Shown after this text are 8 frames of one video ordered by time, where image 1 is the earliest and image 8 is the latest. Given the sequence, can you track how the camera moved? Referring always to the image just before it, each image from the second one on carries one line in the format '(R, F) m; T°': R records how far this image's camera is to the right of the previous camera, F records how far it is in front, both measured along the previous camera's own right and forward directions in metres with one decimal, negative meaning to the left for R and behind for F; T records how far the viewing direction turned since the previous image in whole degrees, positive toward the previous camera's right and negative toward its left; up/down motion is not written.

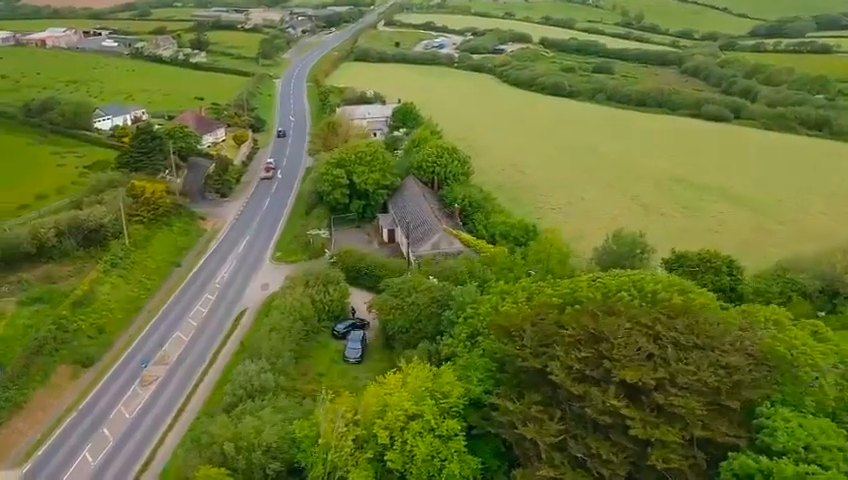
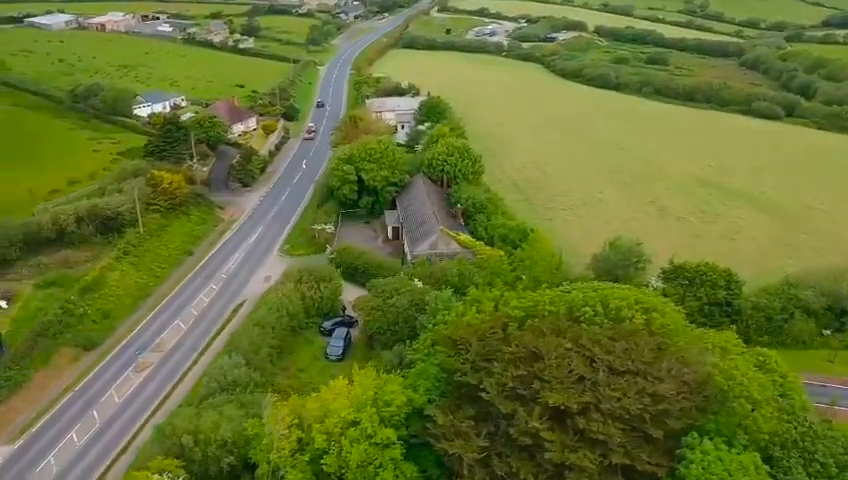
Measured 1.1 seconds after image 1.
(+3.1, -0.3) m; -5°
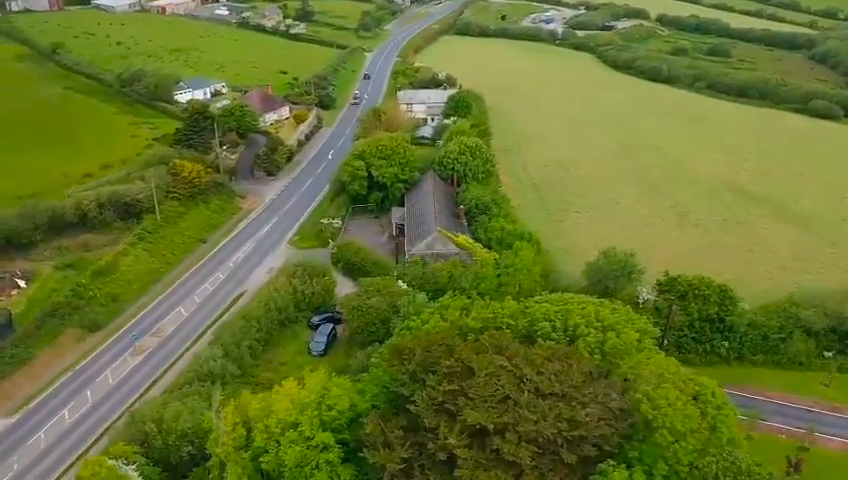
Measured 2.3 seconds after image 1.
(+3.4, -0.3) m; -5°
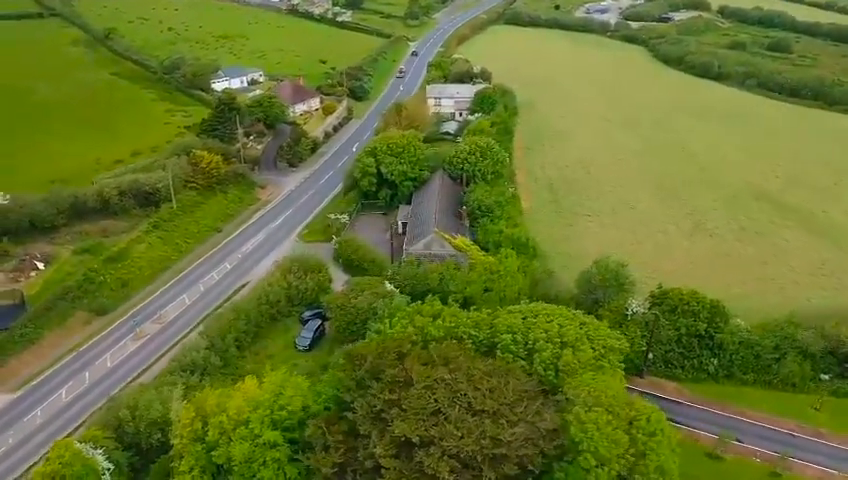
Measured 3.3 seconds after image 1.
(+3.1, -0.3) m; -5°
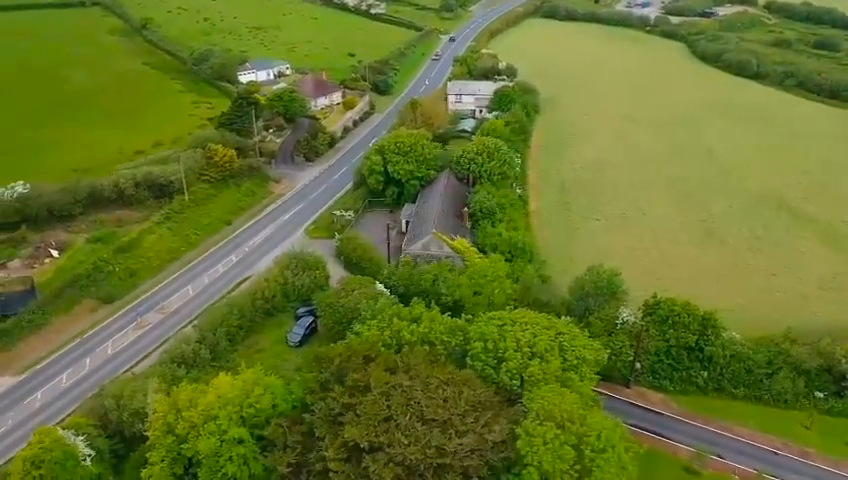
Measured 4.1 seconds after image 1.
(+2.3, -0.3) m; -3°
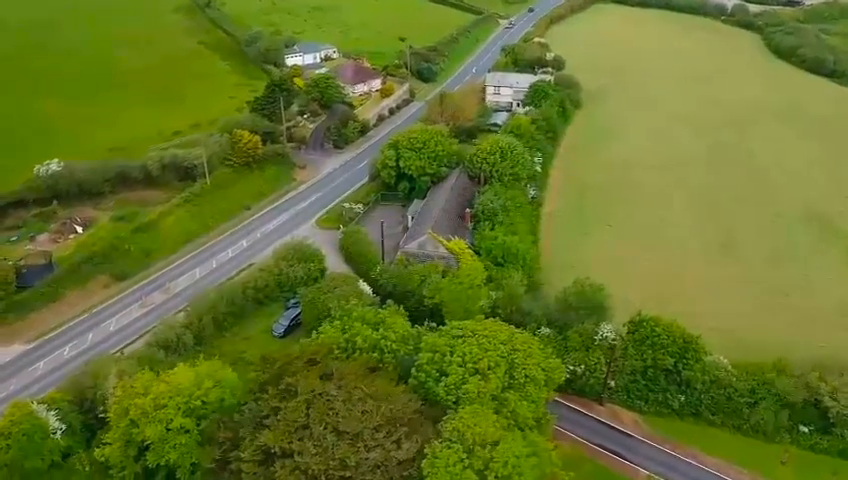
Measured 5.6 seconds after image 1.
(+4.2, -0.1) m; -6°
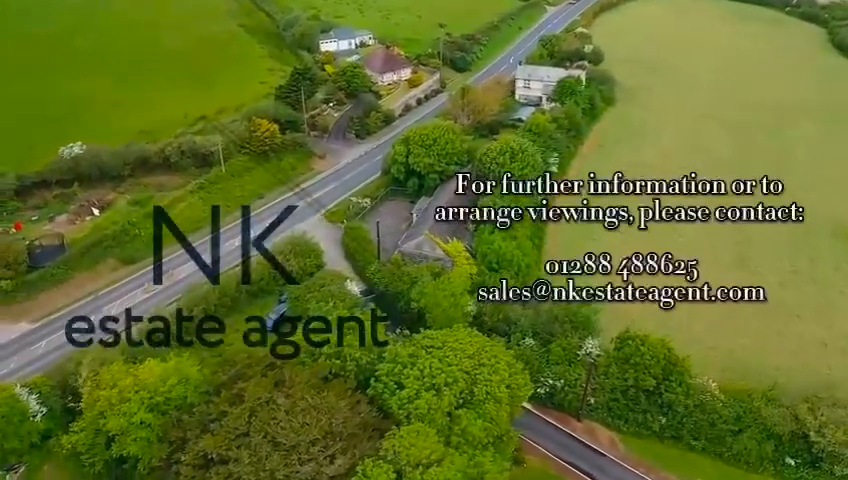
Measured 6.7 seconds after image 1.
(+3.1, +0.3) m; -5°
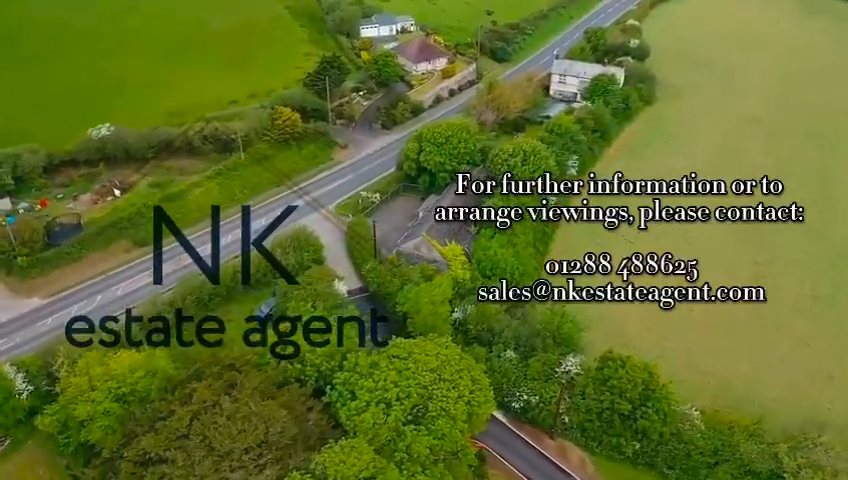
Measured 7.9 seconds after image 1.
(+3.5, +0.3) m; -5°
